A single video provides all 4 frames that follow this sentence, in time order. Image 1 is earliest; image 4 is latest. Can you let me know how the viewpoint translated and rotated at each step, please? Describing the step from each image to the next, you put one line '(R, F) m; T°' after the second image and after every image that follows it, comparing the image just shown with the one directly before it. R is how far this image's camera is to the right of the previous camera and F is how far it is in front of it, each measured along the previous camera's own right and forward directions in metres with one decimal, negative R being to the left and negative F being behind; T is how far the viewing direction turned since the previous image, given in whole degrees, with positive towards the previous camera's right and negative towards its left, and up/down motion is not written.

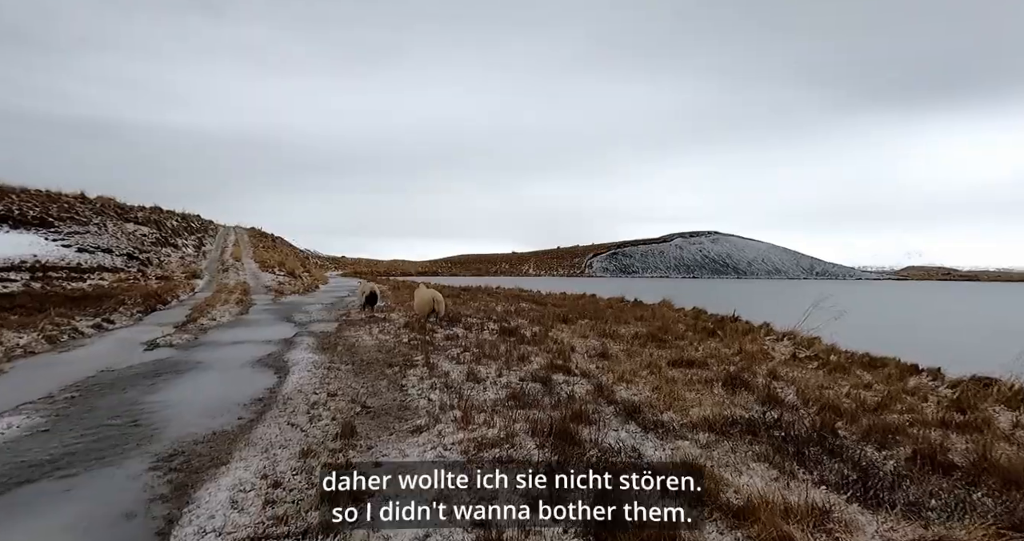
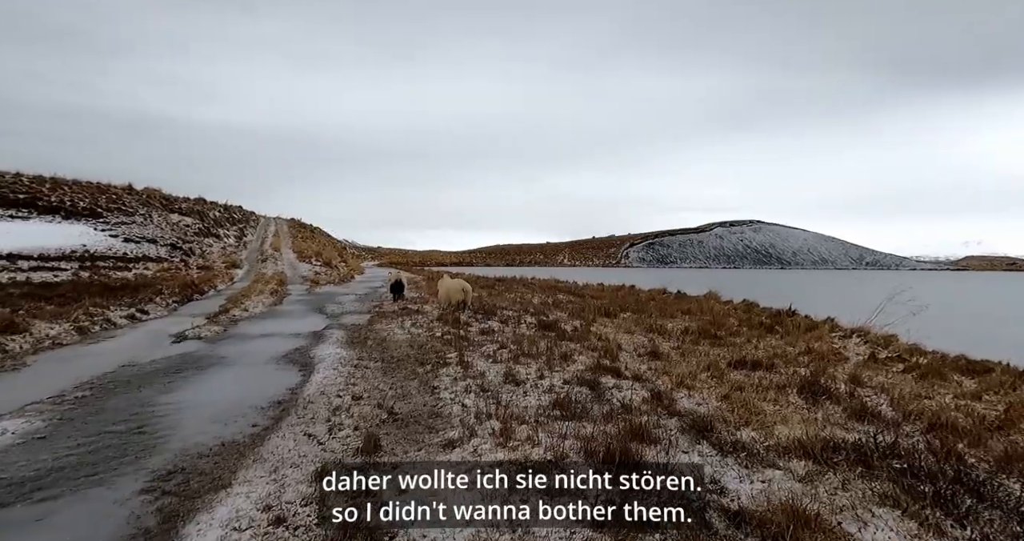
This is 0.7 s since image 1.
(-0.2, +1.1) m; -4°
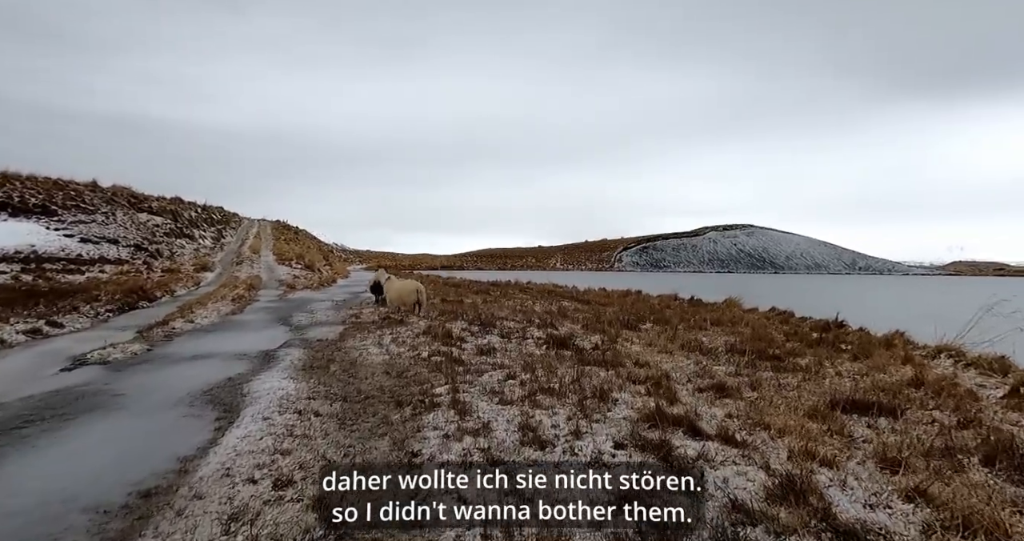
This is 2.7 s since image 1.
(-0.4, +3.2) m; +1°
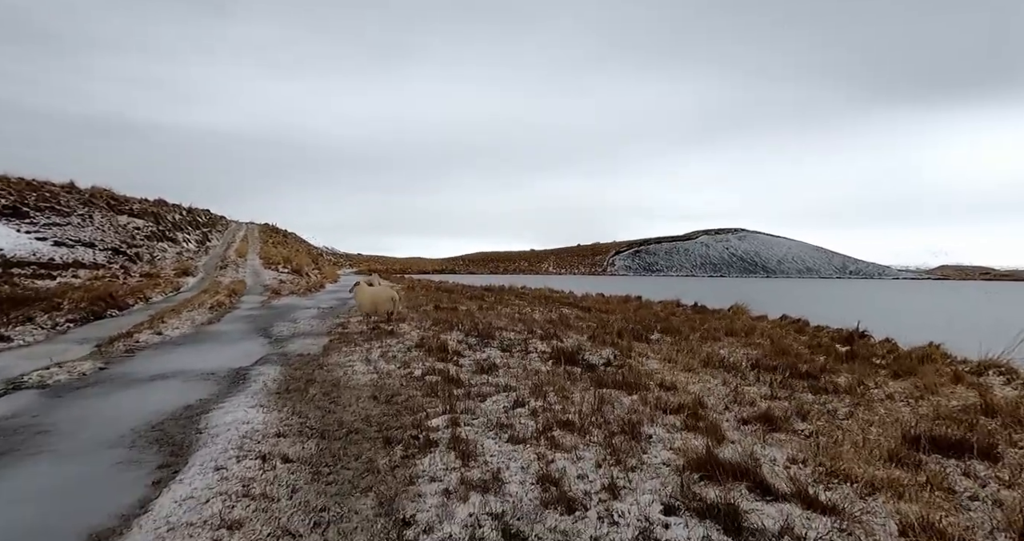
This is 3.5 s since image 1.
(-0.3, +1.3) m; +1°
